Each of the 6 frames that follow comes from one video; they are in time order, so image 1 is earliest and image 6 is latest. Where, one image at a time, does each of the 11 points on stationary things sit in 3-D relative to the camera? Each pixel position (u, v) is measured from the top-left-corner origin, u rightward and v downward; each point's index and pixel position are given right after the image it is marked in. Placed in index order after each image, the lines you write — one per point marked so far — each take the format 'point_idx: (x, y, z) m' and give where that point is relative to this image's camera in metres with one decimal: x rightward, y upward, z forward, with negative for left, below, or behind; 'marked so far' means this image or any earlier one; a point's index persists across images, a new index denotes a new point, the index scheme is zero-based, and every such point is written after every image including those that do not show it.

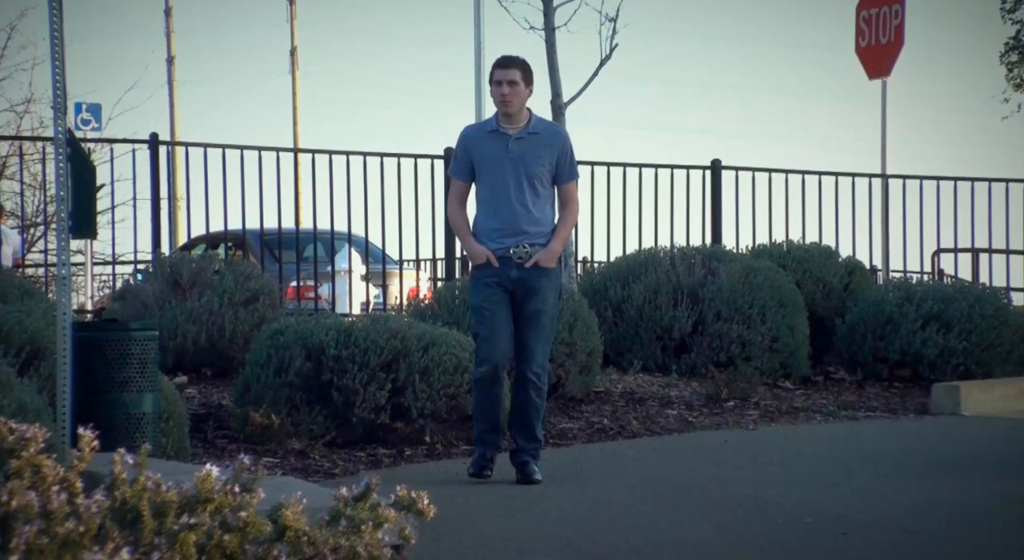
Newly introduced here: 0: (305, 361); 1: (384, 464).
0: (-1.1, -0.4, +6.9) m
1: (-0.7, -0.9, +6.6) m
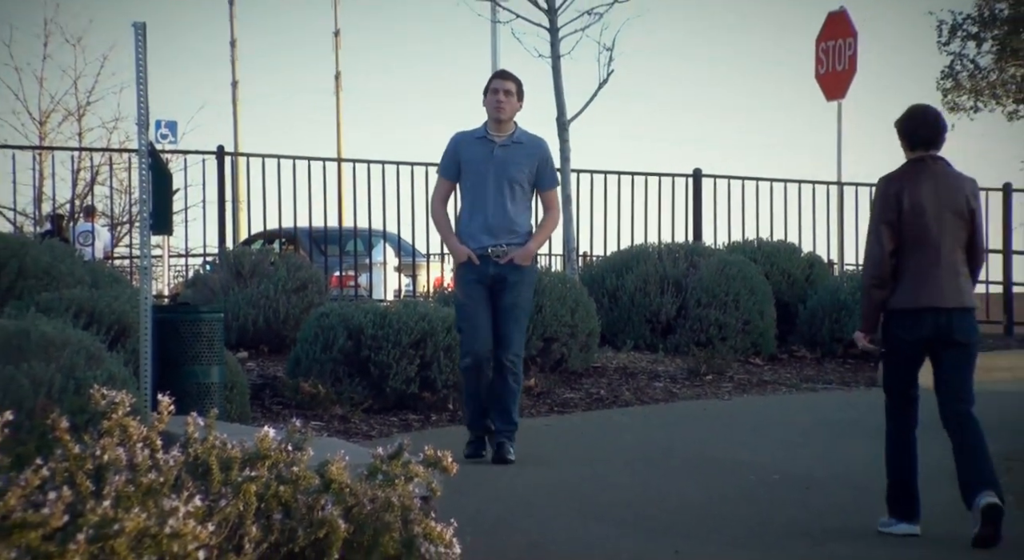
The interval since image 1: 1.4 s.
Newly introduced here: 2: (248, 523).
0: (-1.0, -0.4, +7.7) m
1: (-0.6, -0.9, +7.4) m
2: (-0.9, -0.8, +4.3) m
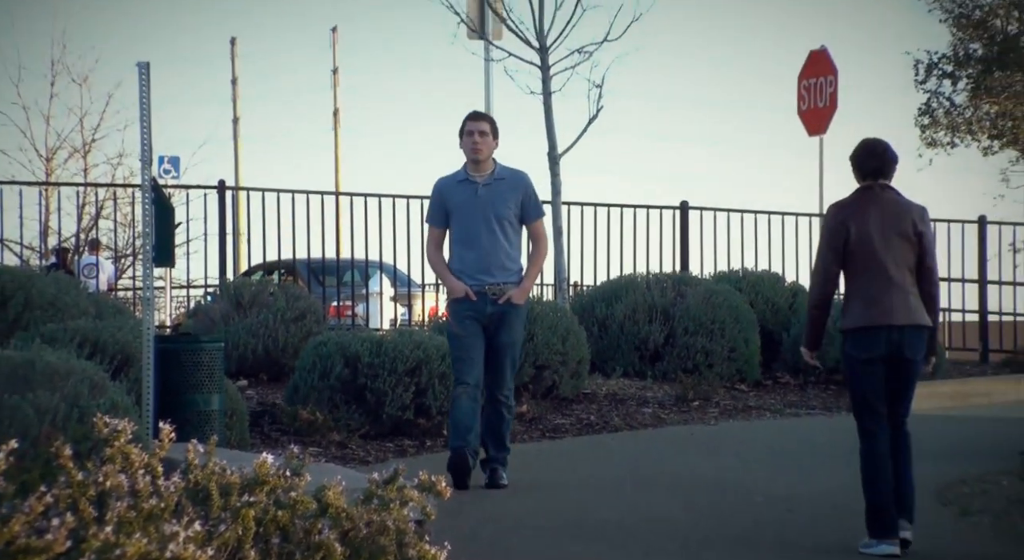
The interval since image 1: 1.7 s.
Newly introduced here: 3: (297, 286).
0: (-1.0, -0.5, +7.9) m
1: (-0.6, -1.0, +7.6) m
2: (-0.9, -0.9, +4.4) m
3: (-1.7, 0.0, +9.9) m
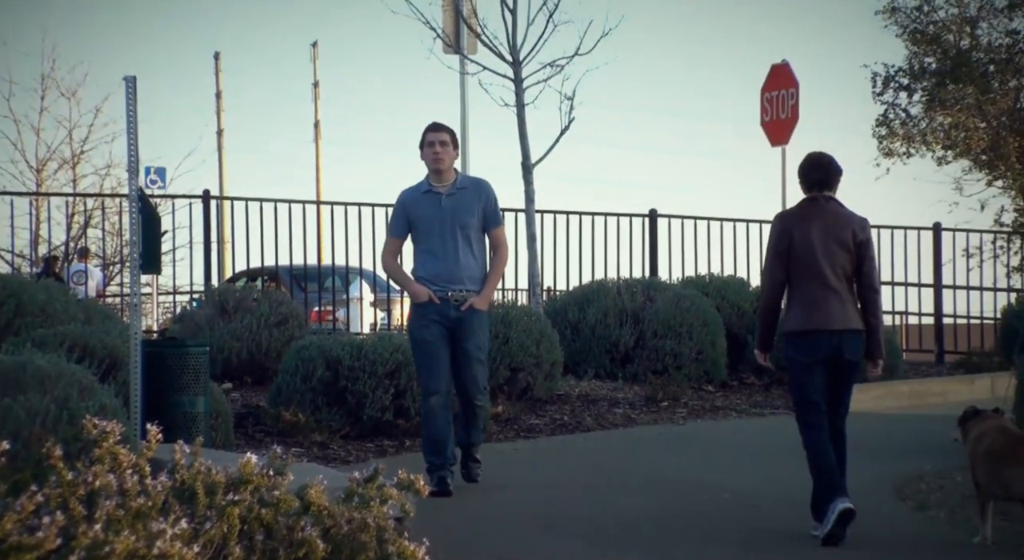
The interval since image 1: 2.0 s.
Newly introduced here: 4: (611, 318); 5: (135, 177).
0: (-1.2, -0.6, +8.1) m
1: (-0.8, -1.1, +7.8) m
2: (-1.0, -0.9, +4.6) m
3: (-1.8, -0.1, +10.1) m
4: (+0.9, -0.3, +10.9) m
5: (-1.7, +0.5, +5.9) m
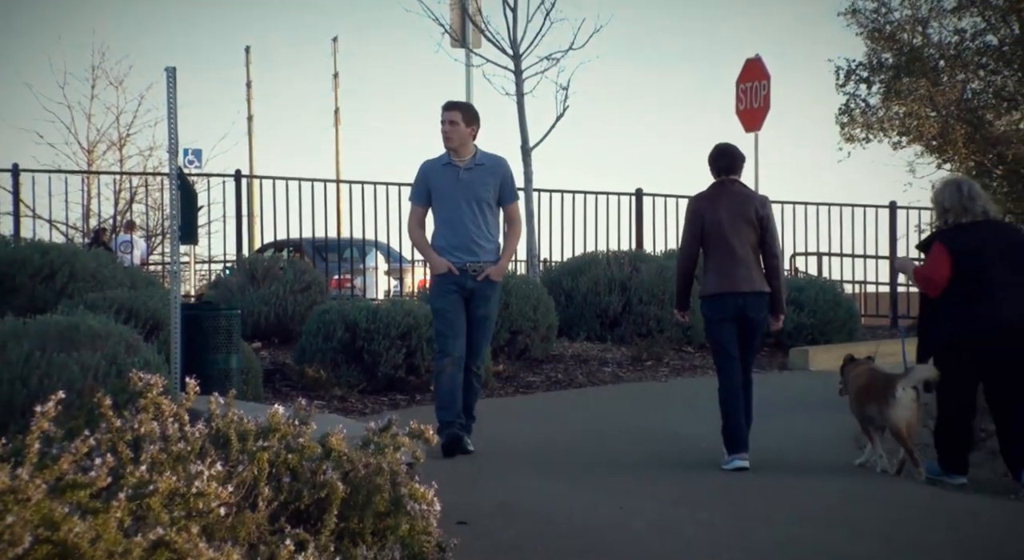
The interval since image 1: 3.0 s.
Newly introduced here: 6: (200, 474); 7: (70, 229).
0: (-1.2, -0.4, +8.8) m
1: (-0.7, -0.9, +8.5) m
2: (-1.0, -0.8, +5.4) m
3: (-1.8, +0.2, +10.8) m
4: (+0.9, -0.1, +11.6) m
5: (-1.7, +0.6, +6.6) m
6: (-1.2, -0.7, +5.0) m
7: (-3.8, +0.4, +10.8) m
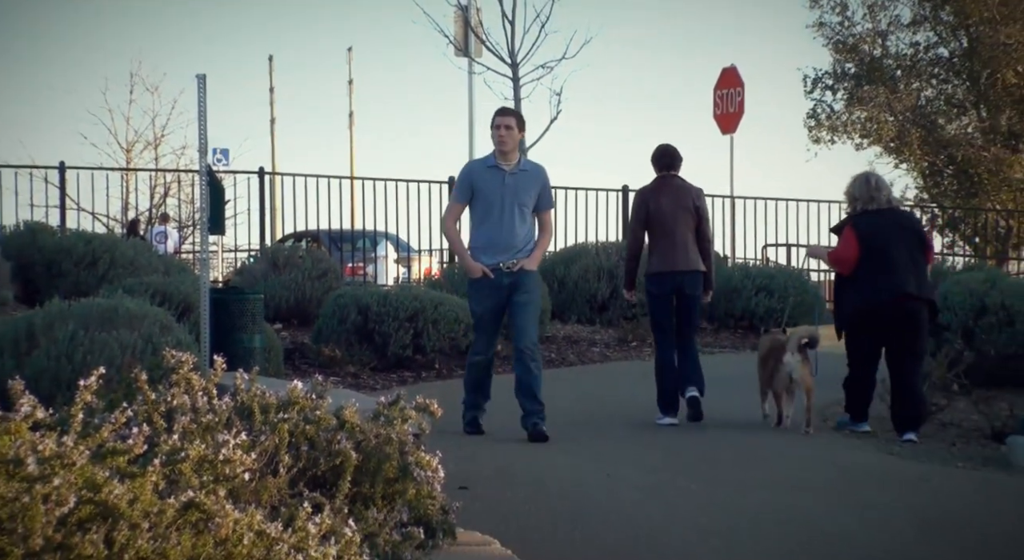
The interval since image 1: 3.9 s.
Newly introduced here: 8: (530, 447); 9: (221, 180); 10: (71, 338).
0: (-1.2, -0.3, +9.5) m
1: (-0.7, -0.8, +9.2) m
2: (-1.1, -0.8, +6.1) m
3: (-1.7, +0.3, +11.5) m
4: (+1.0, 0.0, +12.2) m
5: (-1.8, +0.7, +7.3) m
6: (-1.2, -0.6, +5.7) m
7: (-3.8, +0.5, +11.5) m
8: (+0.1, -0.9, +7.5) m
9: (-1.7, +0.6, +7.6) m
10: (-2.5, -0.3, +7.1) m
